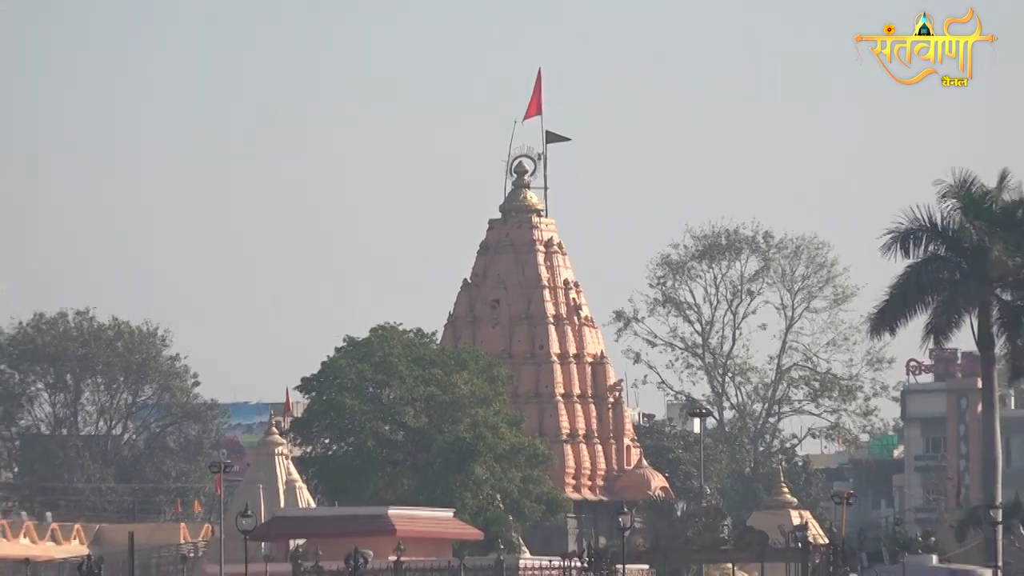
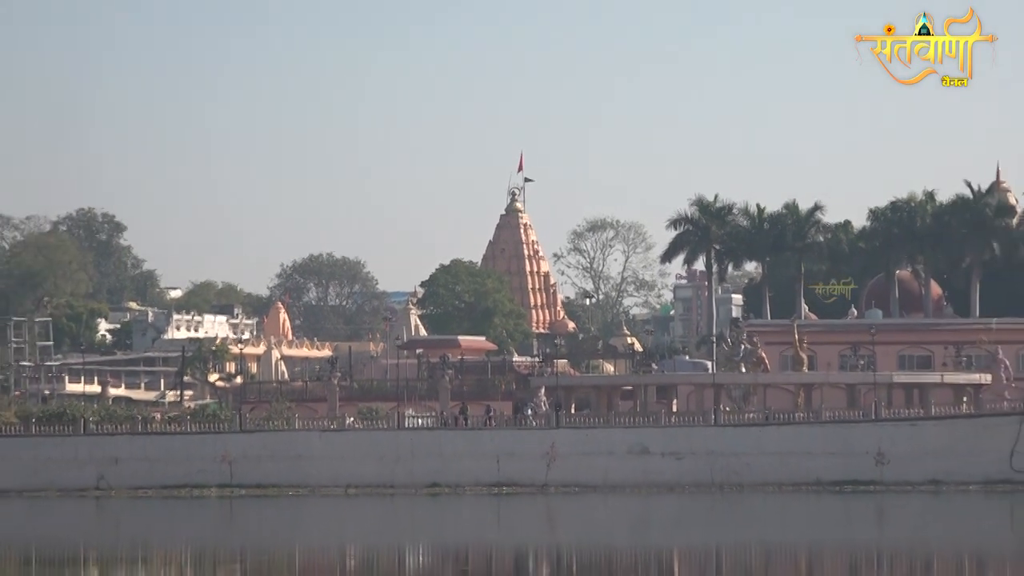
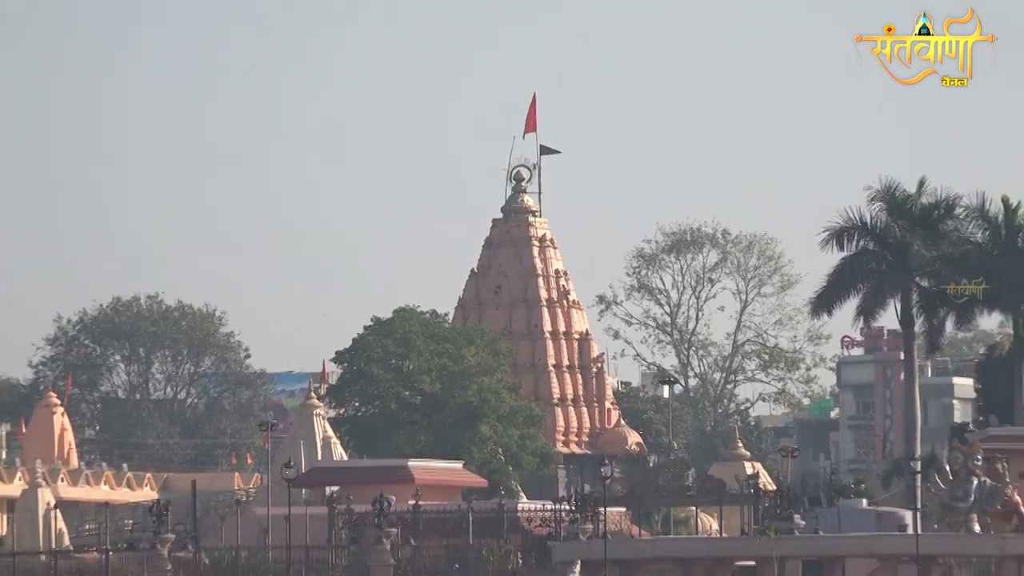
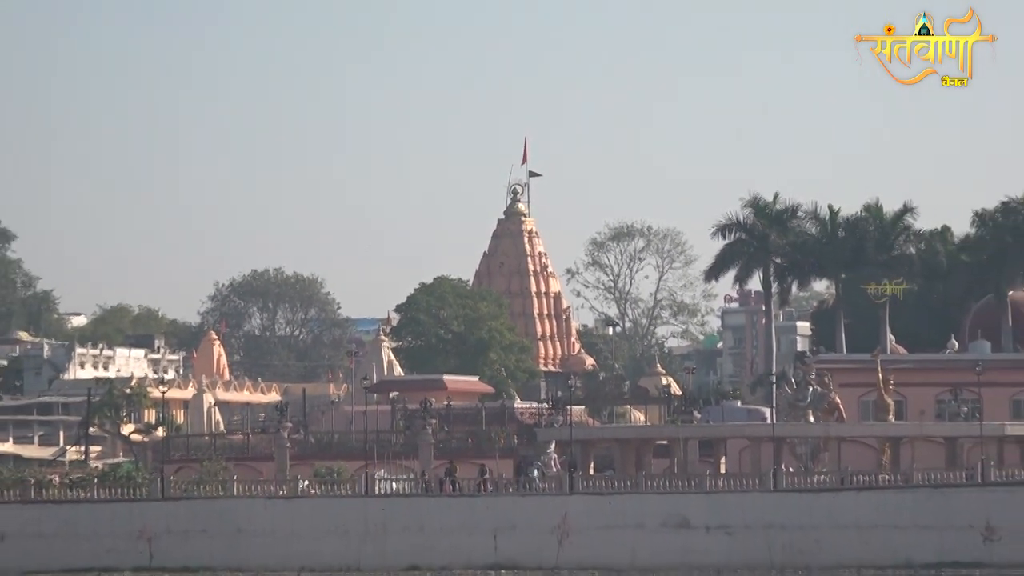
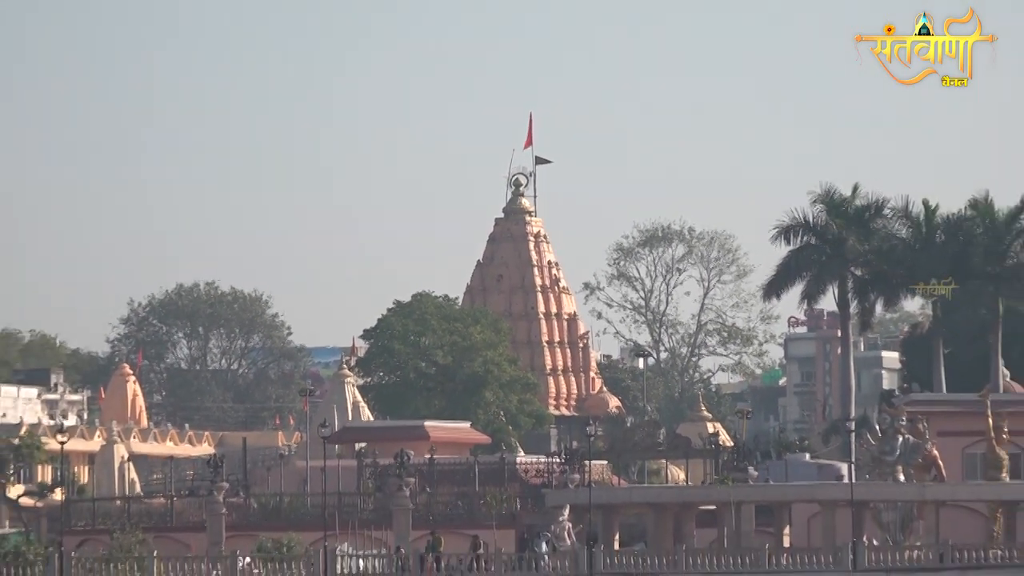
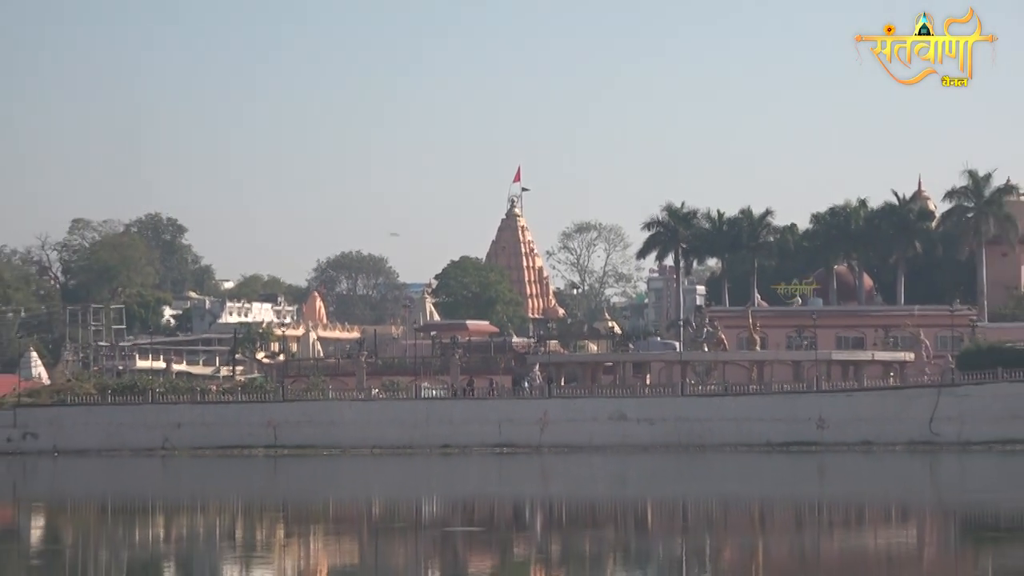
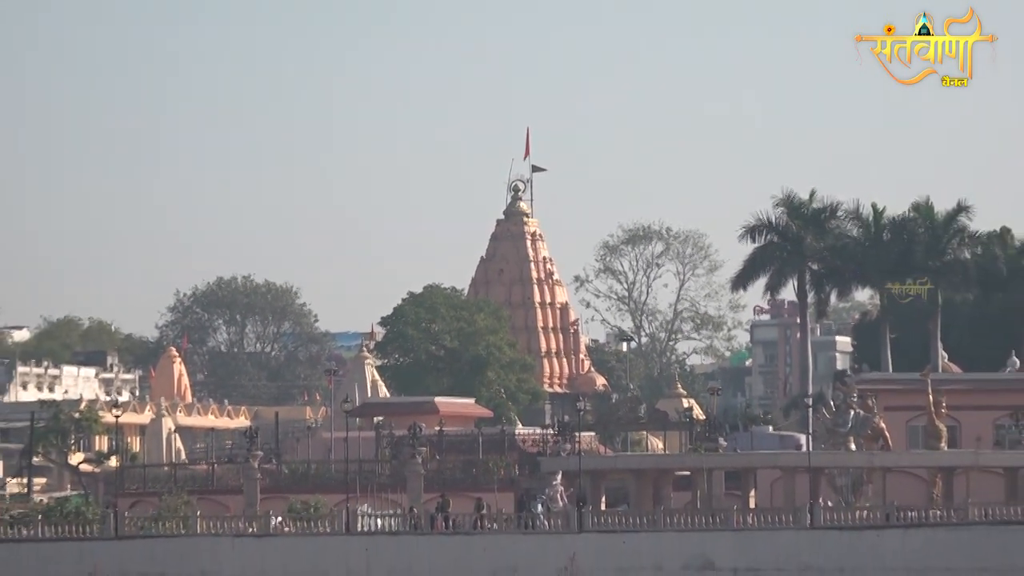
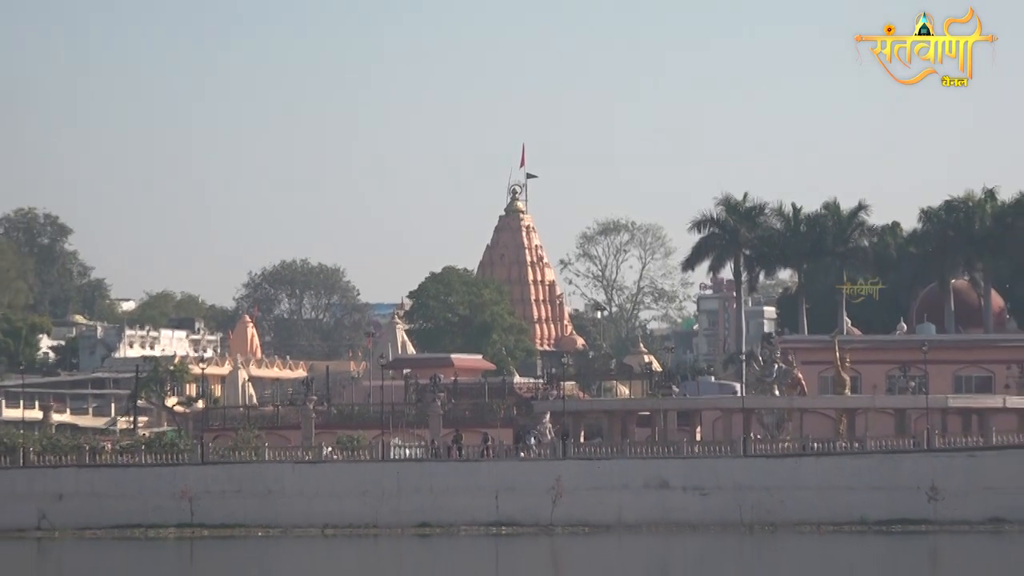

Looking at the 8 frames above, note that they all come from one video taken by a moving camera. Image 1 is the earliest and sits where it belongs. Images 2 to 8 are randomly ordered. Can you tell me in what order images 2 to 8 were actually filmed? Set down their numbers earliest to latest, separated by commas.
3, 5, 7, 4, 8, 2, 6
